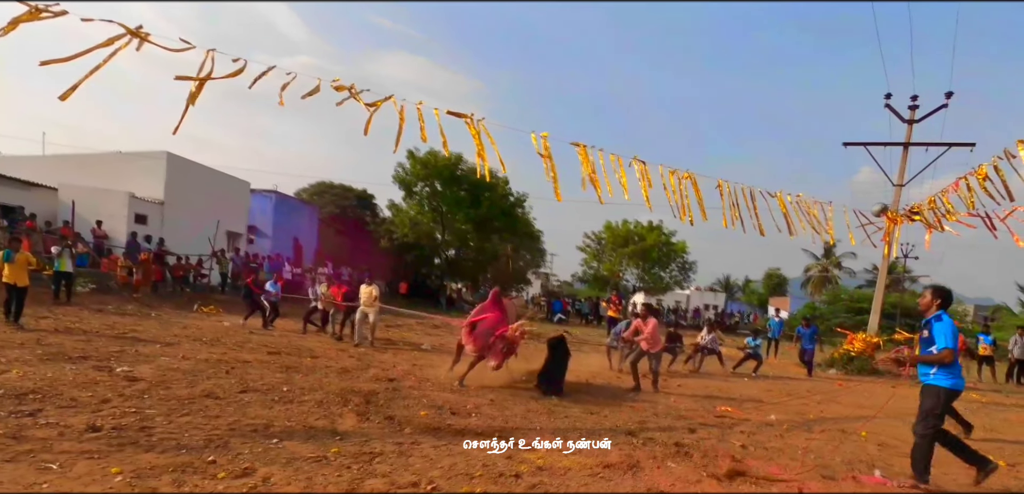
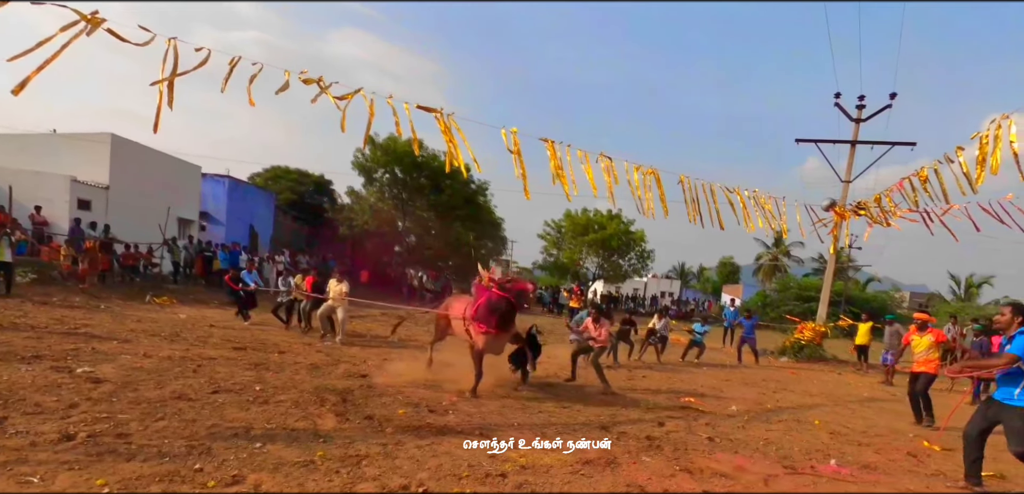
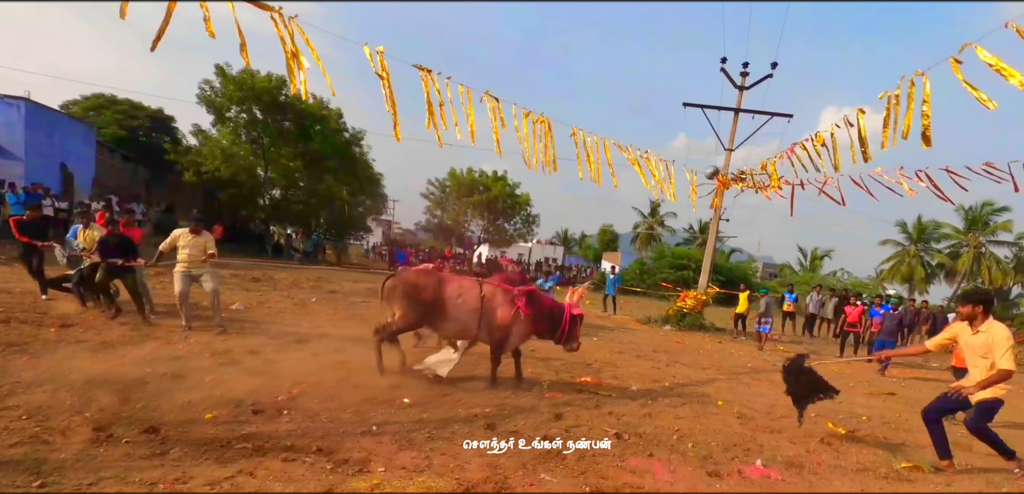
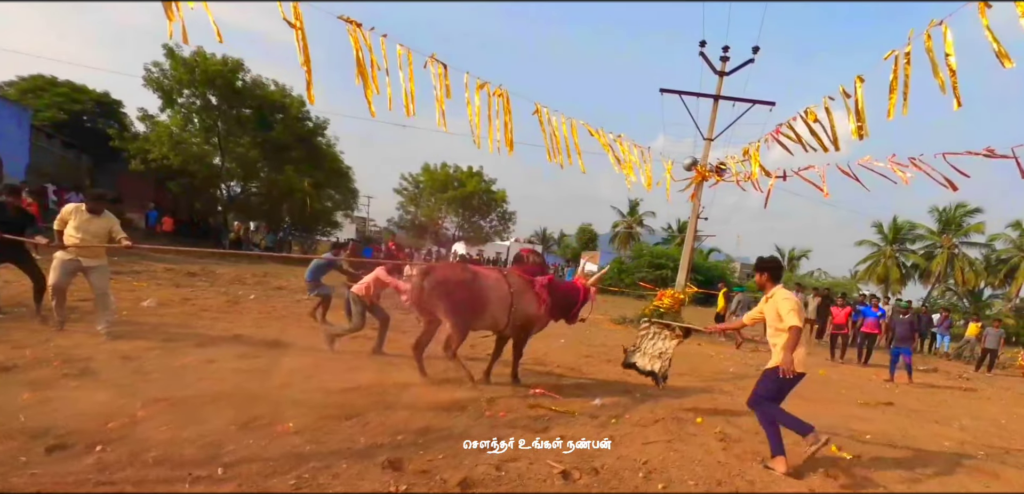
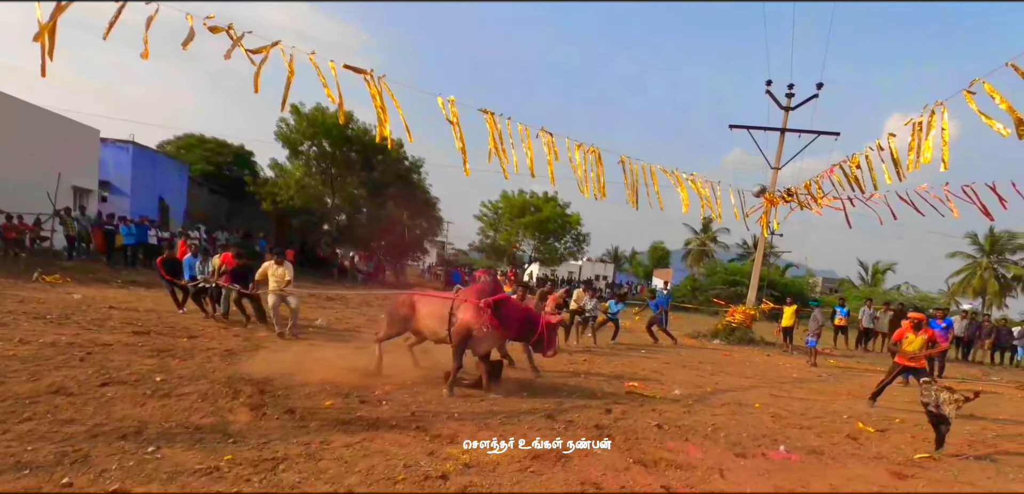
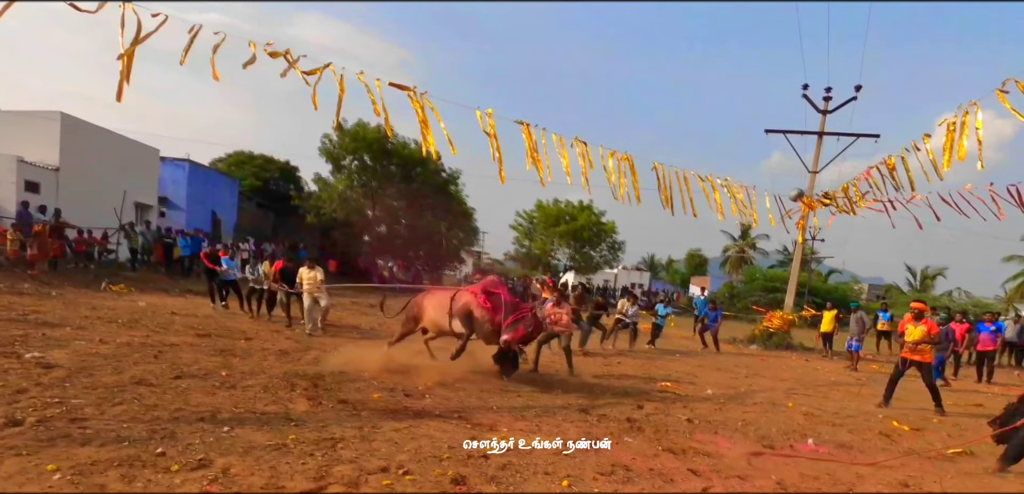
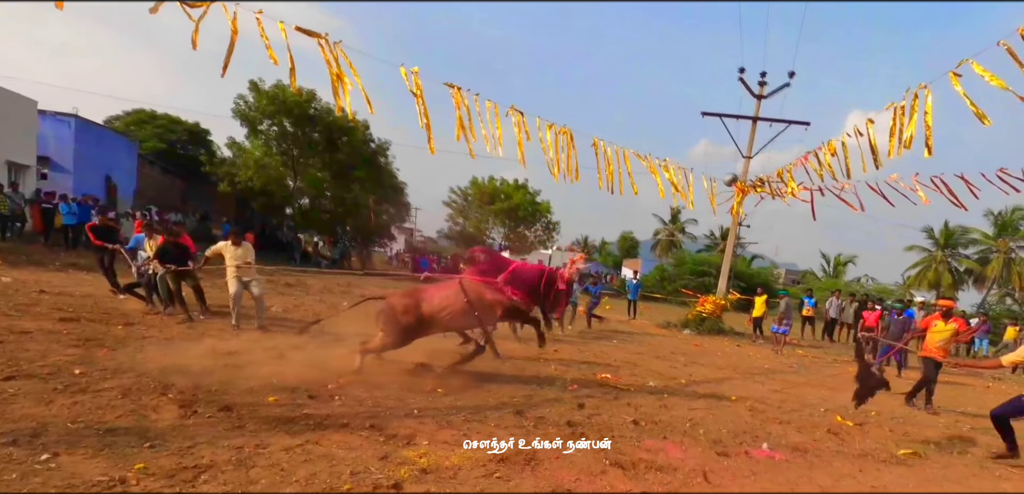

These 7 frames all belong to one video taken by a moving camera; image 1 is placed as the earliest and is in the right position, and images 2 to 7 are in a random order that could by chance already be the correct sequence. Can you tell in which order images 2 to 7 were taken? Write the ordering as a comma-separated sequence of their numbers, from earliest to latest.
2, 6, 5, 7, 3, 4
